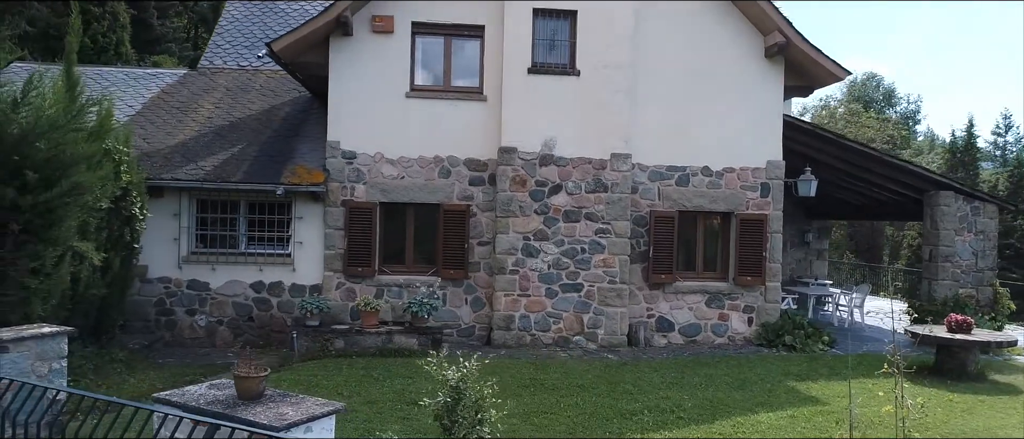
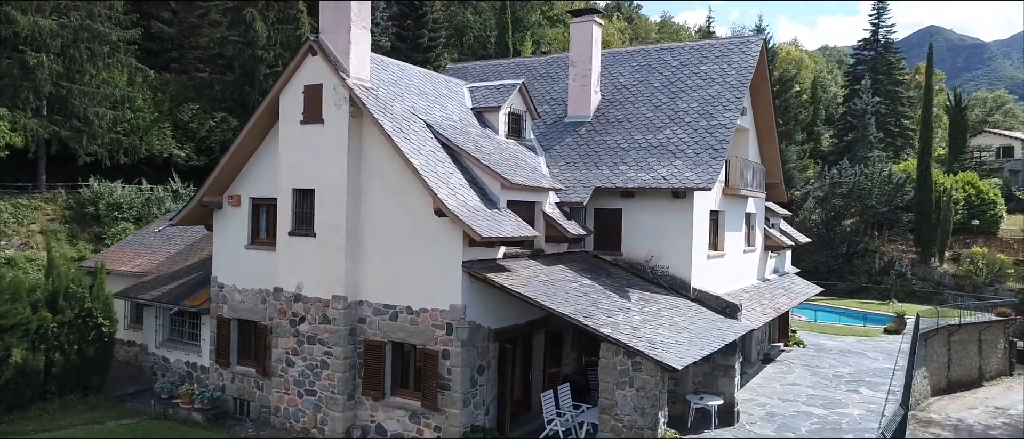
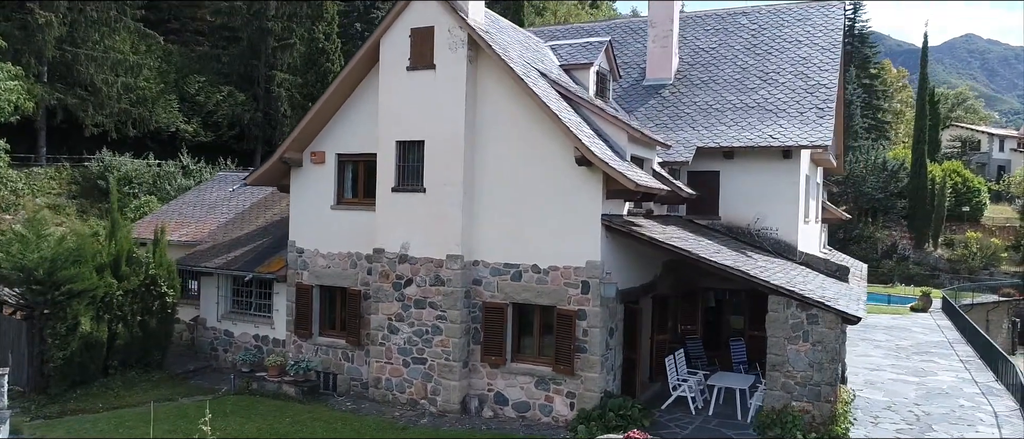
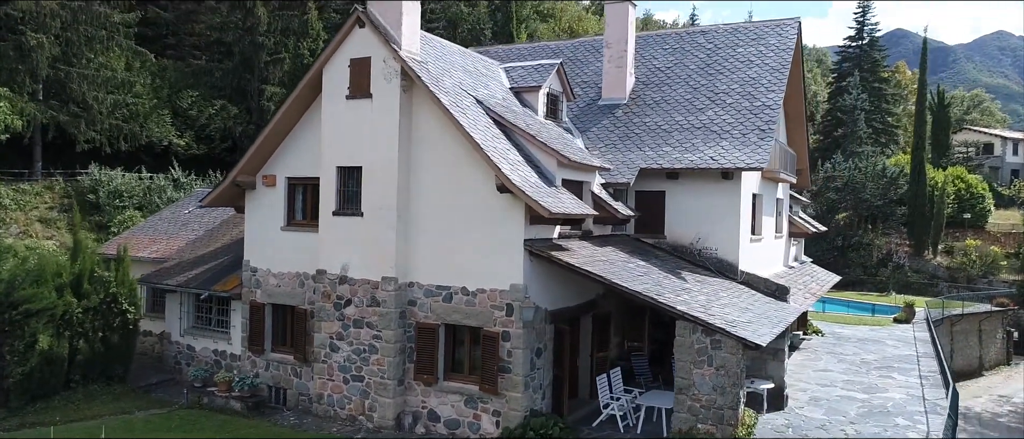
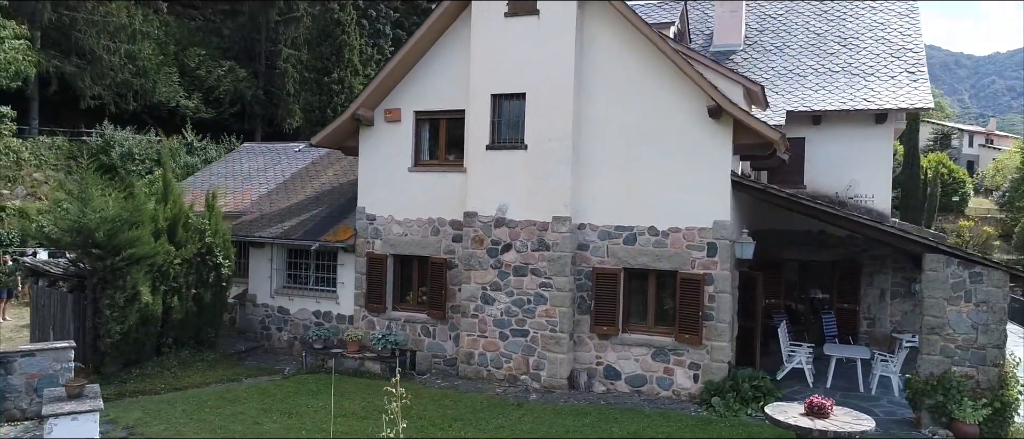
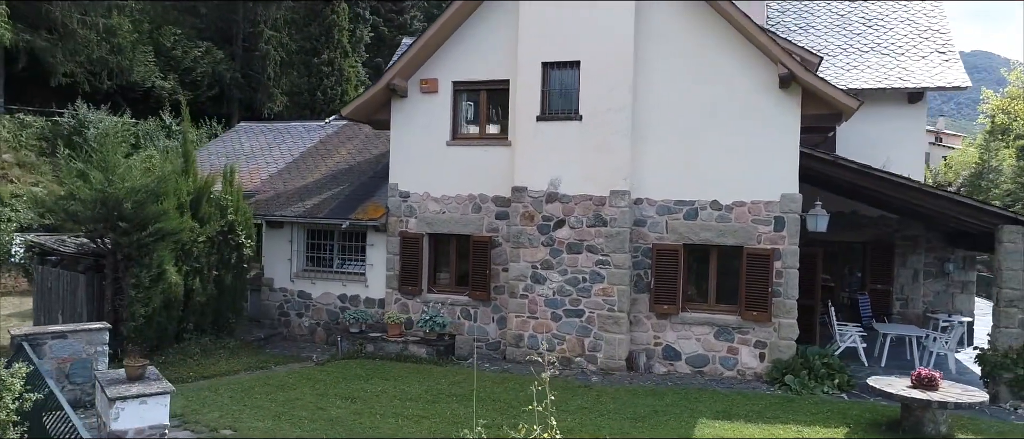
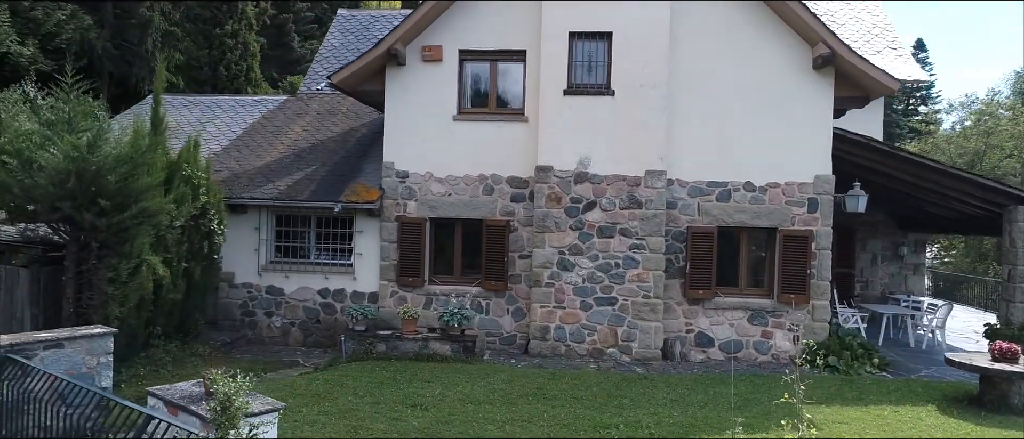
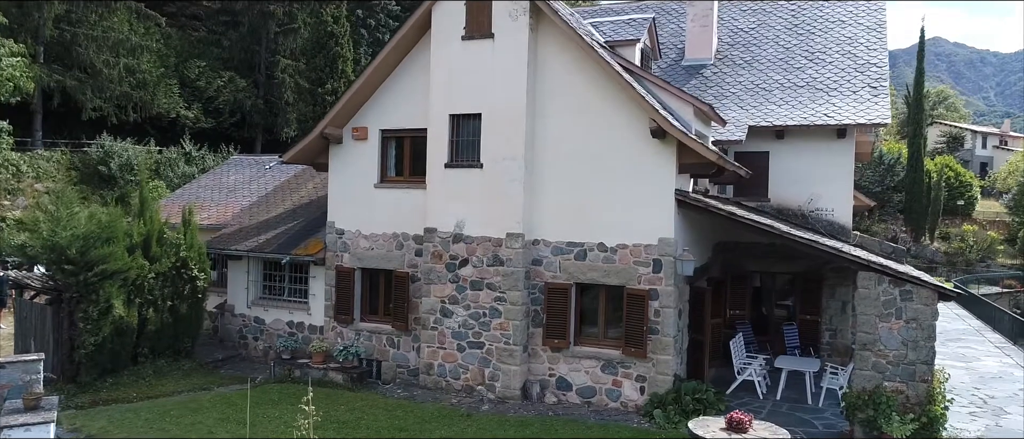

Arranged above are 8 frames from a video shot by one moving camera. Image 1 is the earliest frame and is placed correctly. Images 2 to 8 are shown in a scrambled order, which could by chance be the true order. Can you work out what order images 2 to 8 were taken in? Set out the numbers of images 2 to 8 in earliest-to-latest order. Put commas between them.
7, 6, 5, 8, 3, 4, 2
